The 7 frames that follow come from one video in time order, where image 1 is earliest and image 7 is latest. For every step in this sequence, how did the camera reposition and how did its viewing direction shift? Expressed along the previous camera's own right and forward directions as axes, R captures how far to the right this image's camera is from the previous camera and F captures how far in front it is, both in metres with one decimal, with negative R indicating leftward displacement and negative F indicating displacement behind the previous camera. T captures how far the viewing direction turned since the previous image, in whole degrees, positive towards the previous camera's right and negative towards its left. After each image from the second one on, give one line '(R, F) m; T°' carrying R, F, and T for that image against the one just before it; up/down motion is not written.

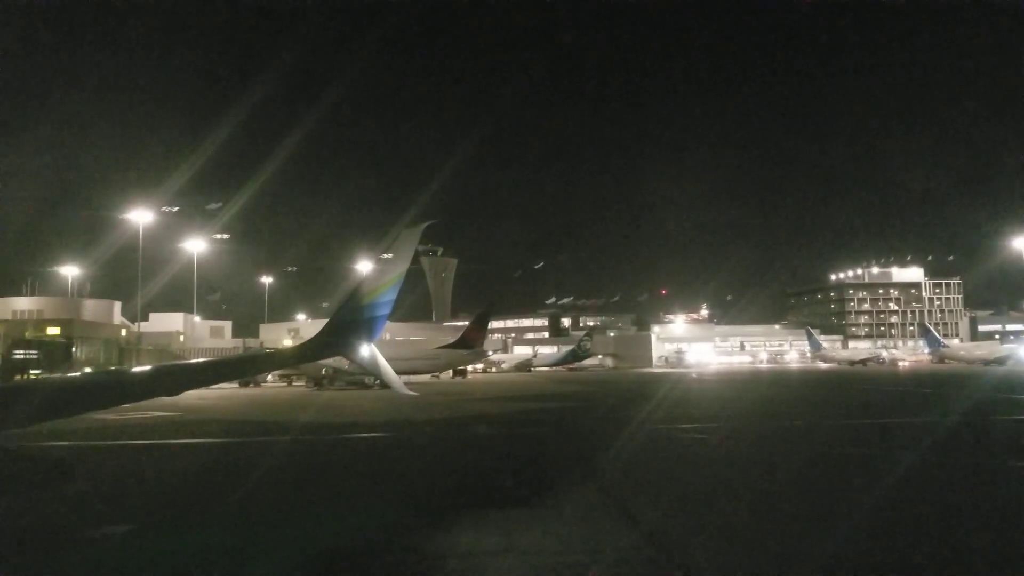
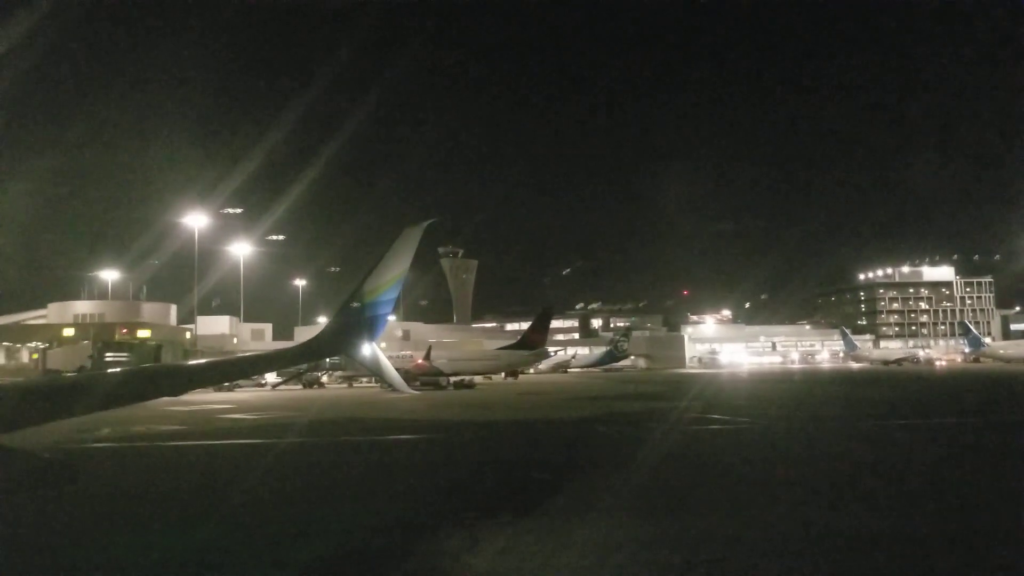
(-0.7, -0.1) m; -1°
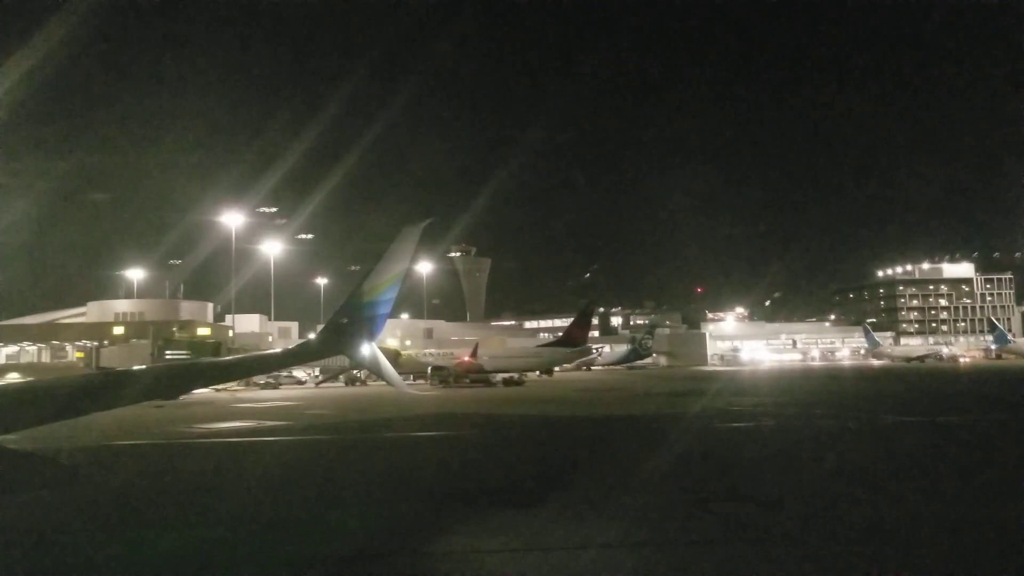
(-0.5, 0.0) m; 0°
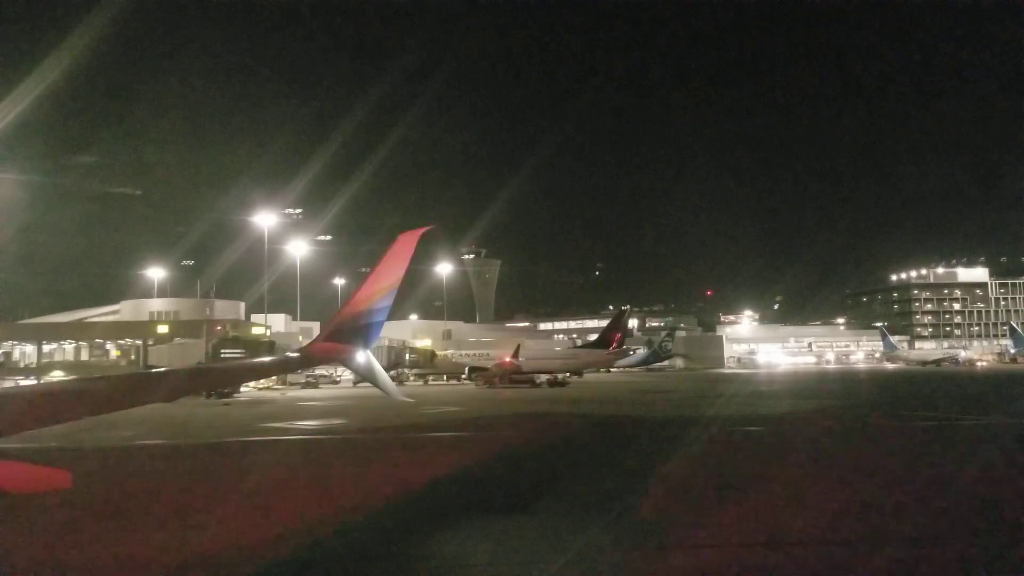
(-0.5, 0.0) m; 0°
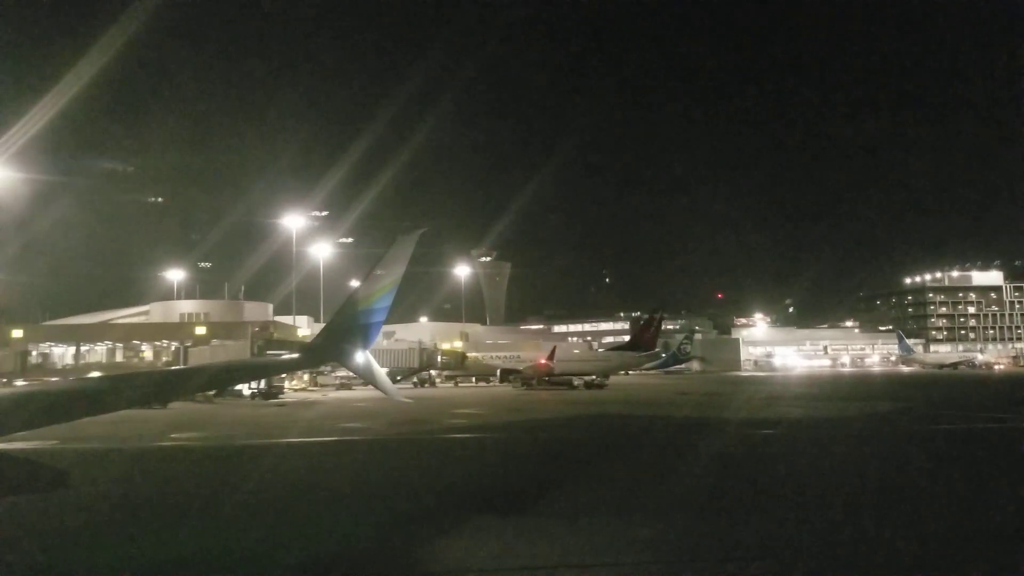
(-0.4, 0.0) m; 0°
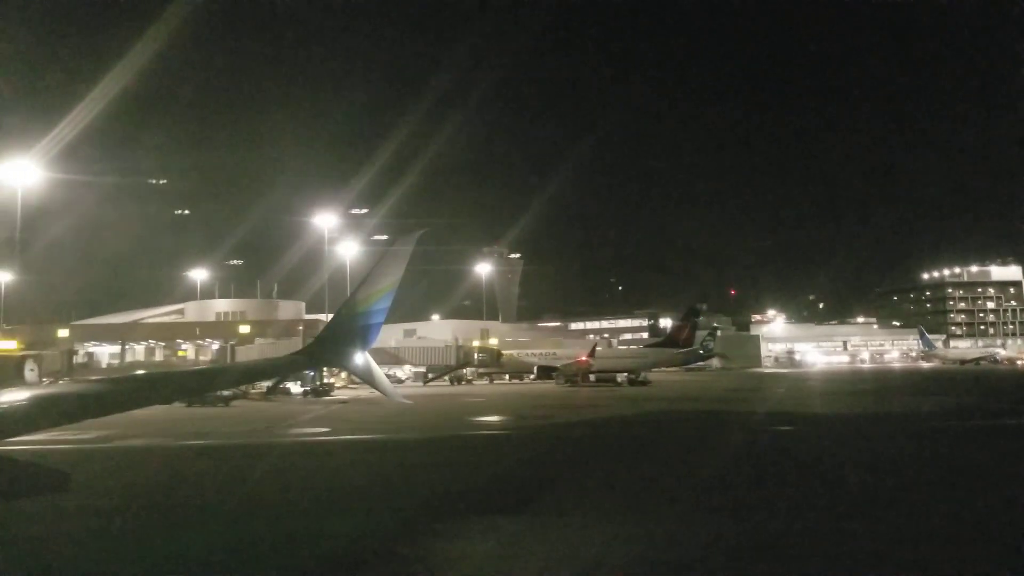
(-0.4, 0.0) m; 0°
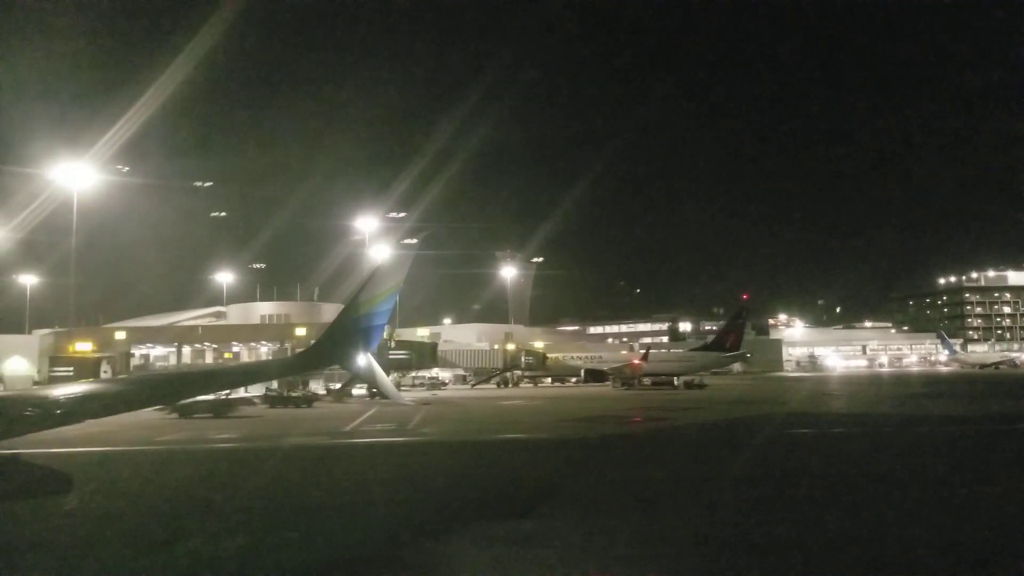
(-0.6, -0.1) m; 0°
